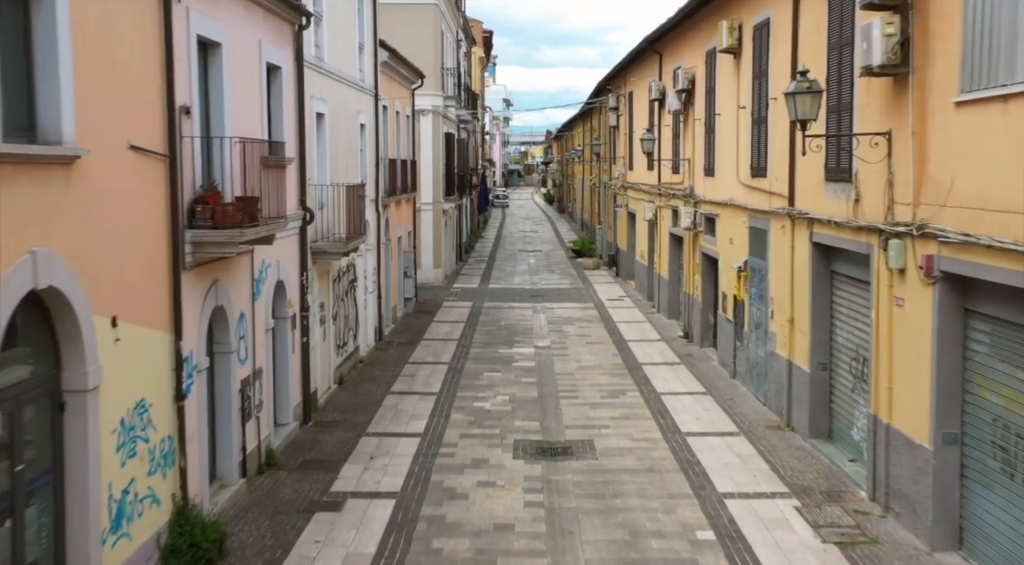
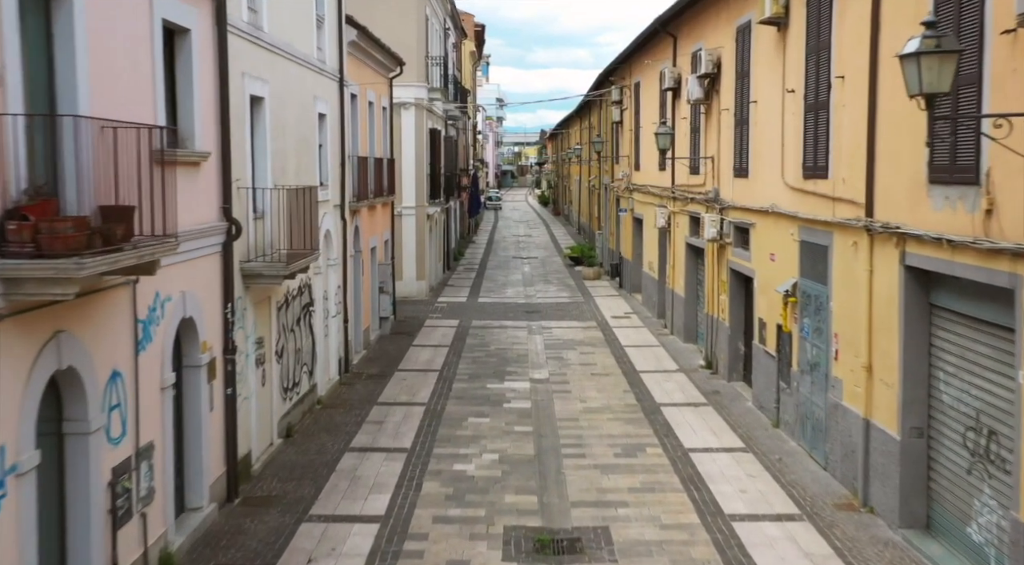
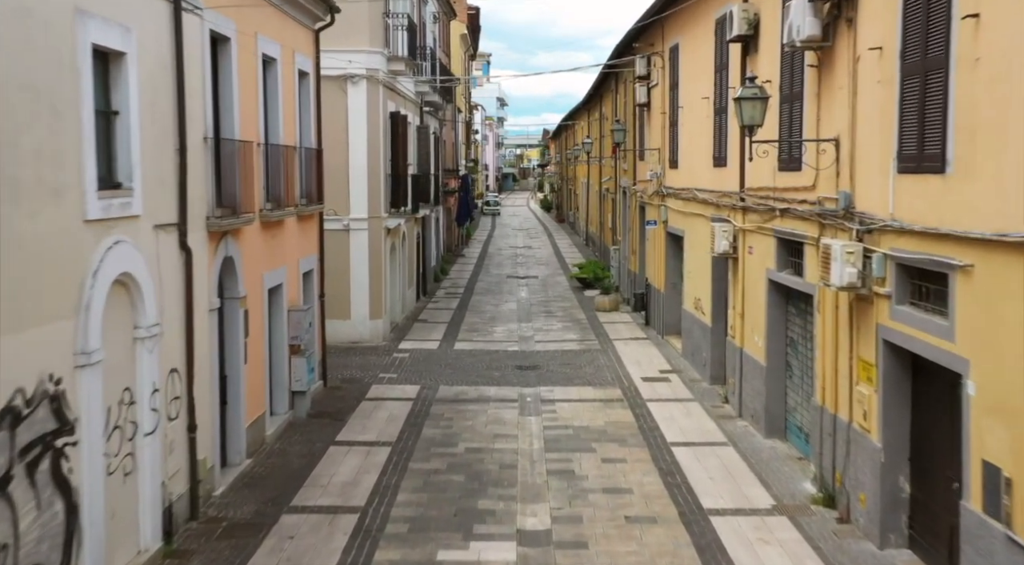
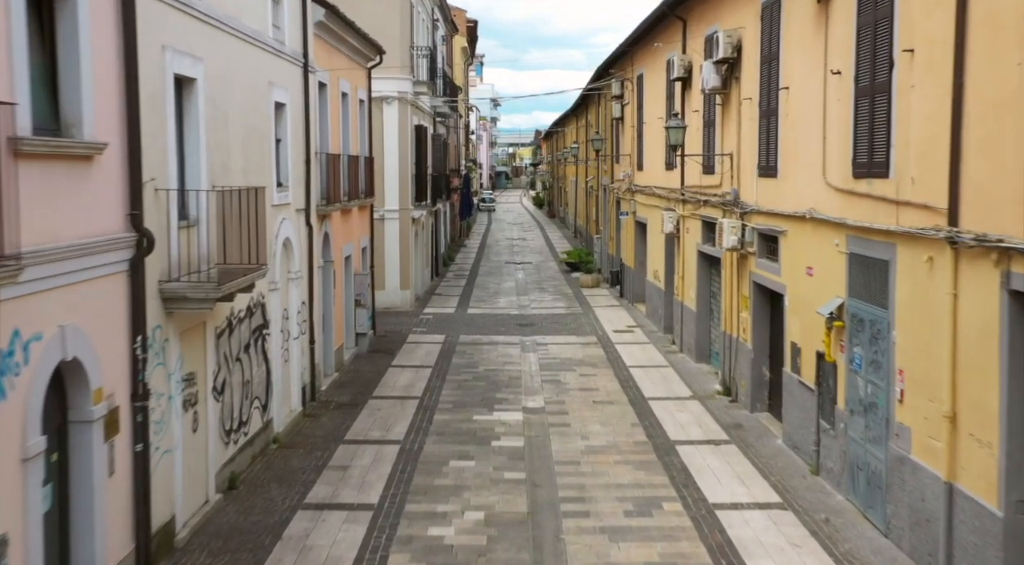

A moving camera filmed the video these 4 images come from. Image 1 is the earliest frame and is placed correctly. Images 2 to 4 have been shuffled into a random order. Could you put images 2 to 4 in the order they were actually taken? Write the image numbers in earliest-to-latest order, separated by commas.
2, 4, 3
